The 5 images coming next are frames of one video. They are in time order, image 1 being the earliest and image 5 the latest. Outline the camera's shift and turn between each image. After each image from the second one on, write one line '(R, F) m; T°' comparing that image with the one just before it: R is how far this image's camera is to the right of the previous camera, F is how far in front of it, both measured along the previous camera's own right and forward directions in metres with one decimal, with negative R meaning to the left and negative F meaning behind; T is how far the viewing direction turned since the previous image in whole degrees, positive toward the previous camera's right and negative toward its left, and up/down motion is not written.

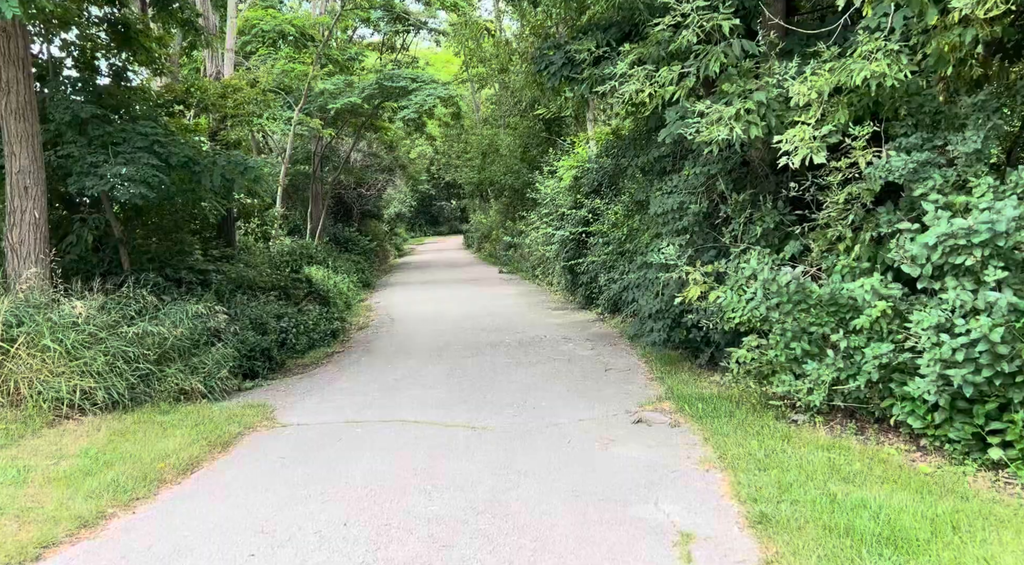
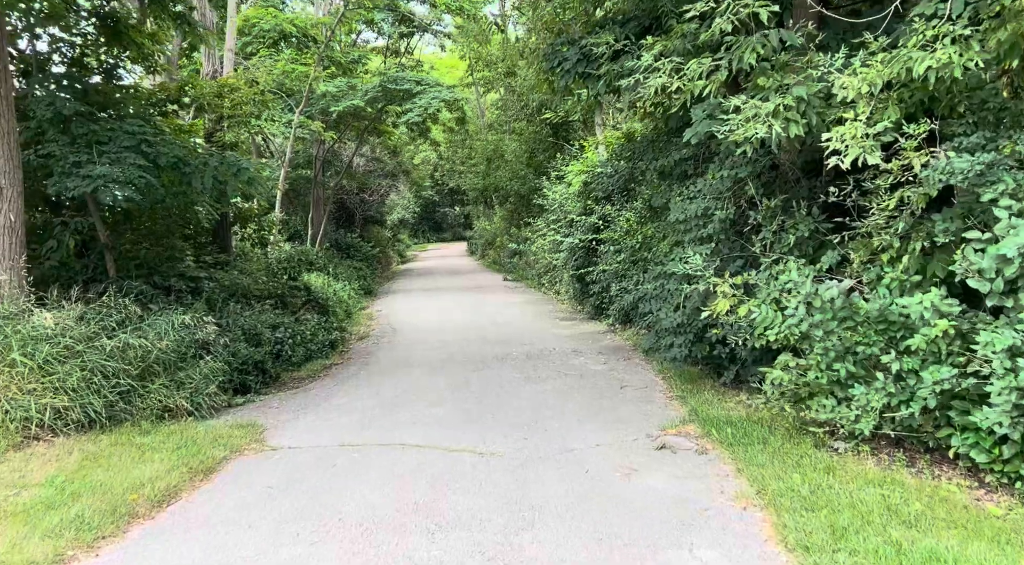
(-0.1, +0.5) m; 0°
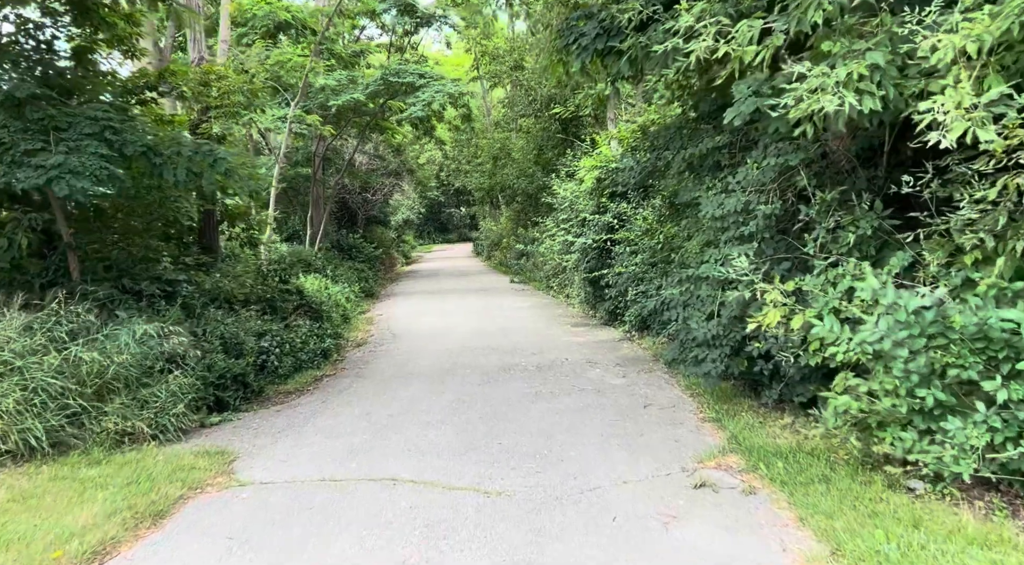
(0.0, +0.9) m; 0°
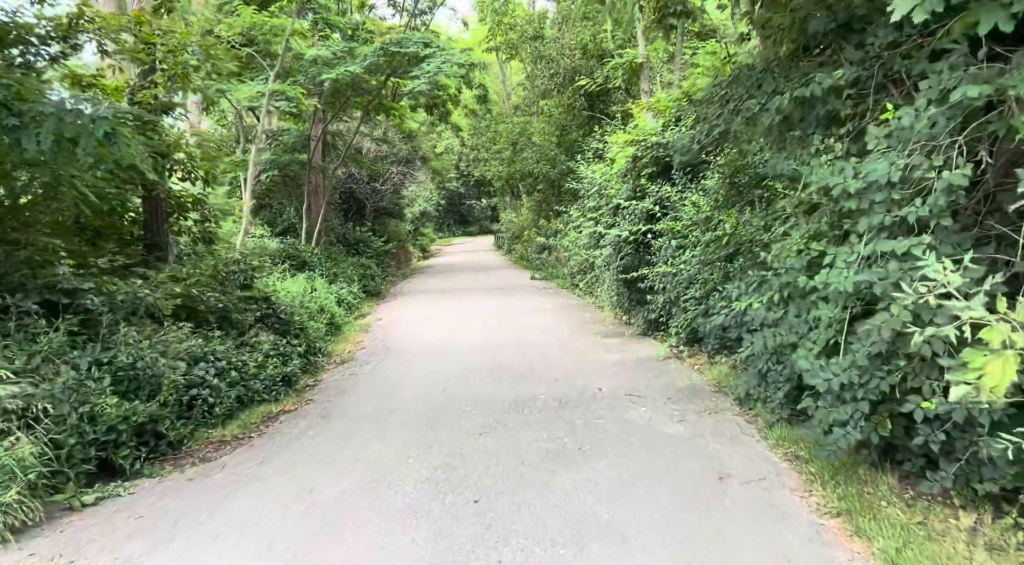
(+0.1, +2.2) m; -2°
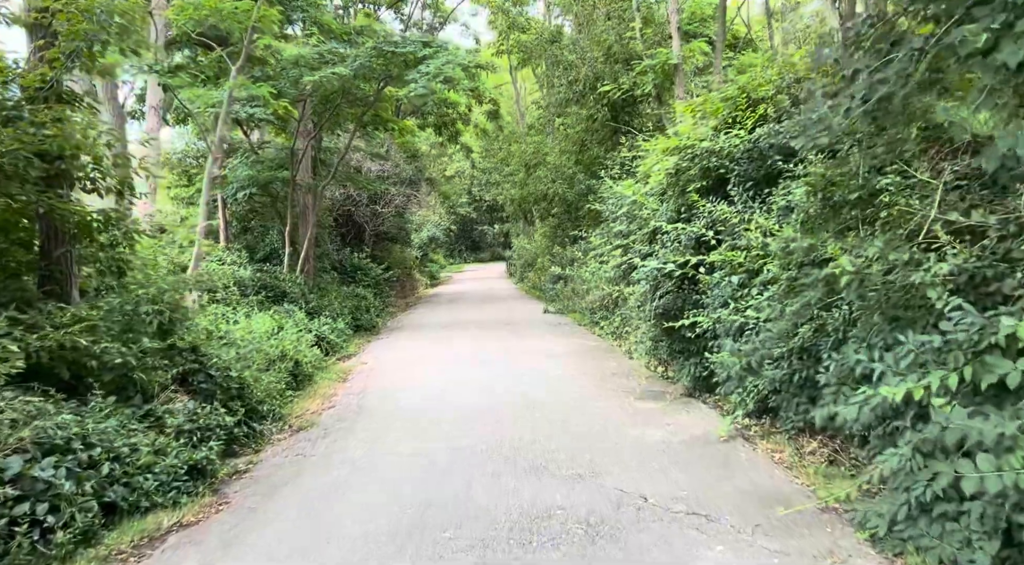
(+0.1, +2.3) m; -1°
